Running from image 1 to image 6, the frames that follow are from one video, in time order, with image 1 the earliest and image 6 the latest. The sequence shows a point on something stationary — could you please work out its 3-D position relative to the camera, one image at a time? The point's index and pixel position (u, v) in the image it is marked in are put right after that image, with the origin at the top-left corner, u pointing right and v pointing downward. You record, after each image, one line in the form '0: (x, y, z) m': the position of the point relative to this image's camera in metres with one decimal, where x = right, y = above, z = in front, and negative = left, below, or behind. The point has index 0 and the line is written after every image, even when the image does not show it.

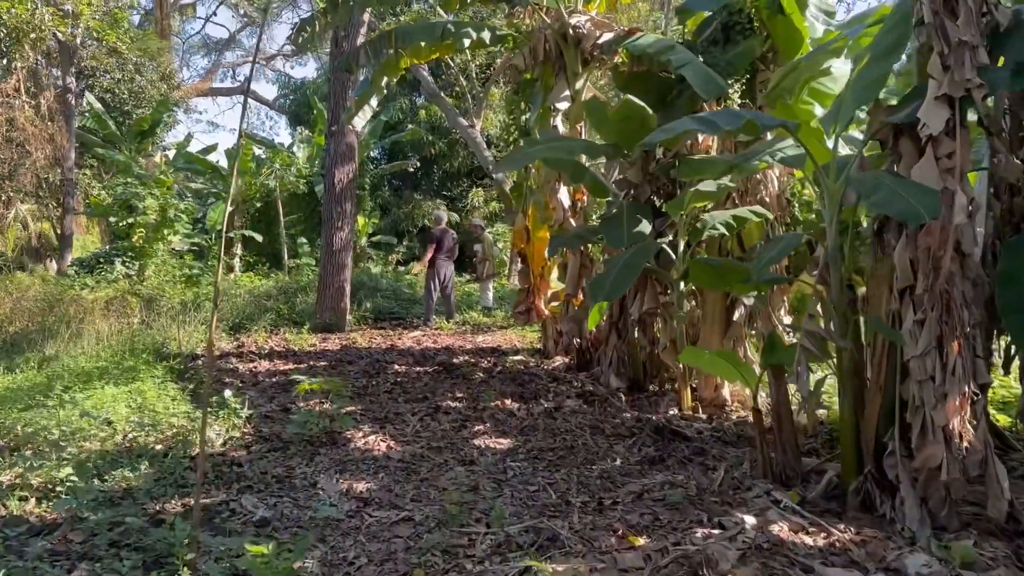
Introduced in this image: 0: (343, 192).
0: (-2.1, +1.2, +10.0) m
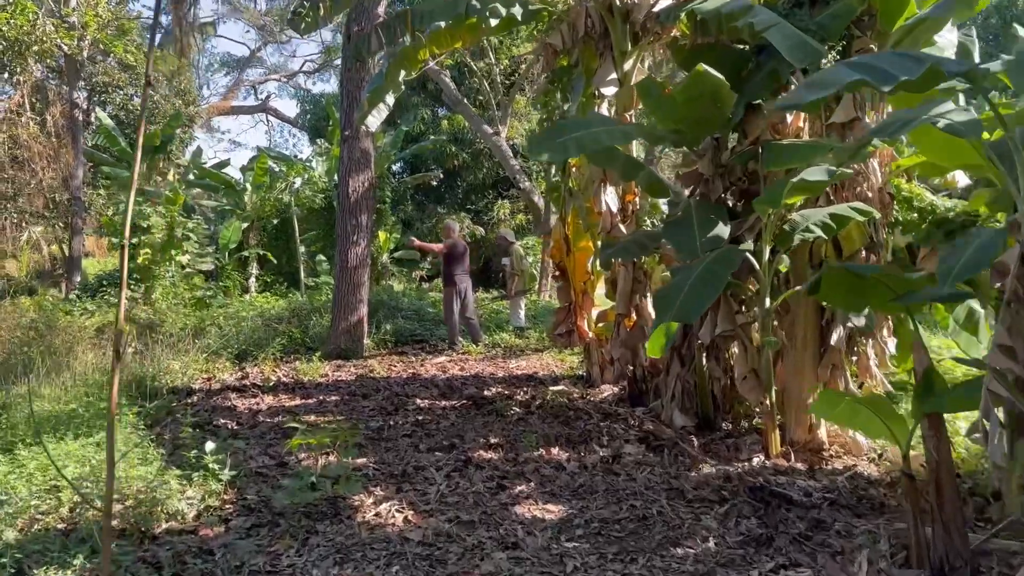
0: (-1.7, +0.9, +9.0) m
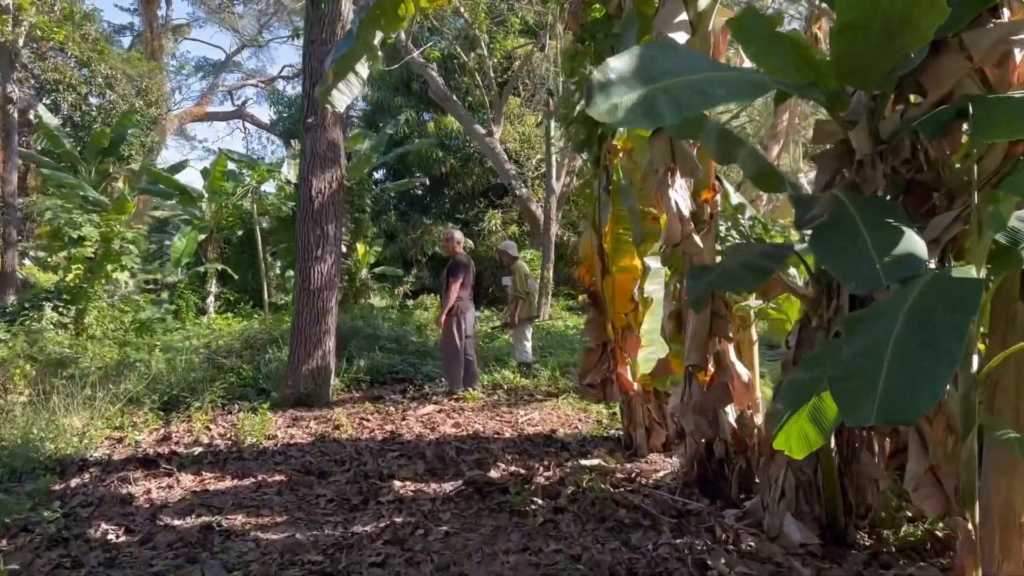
0: (-1.6, +0.7, +7.1) m
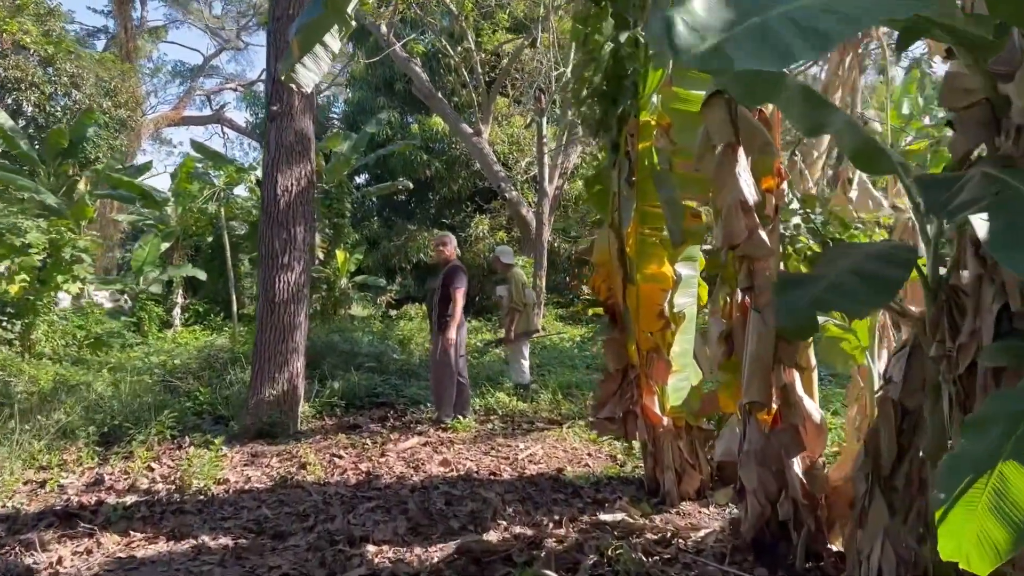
0: (-1.7, +0.6, +6.2) m
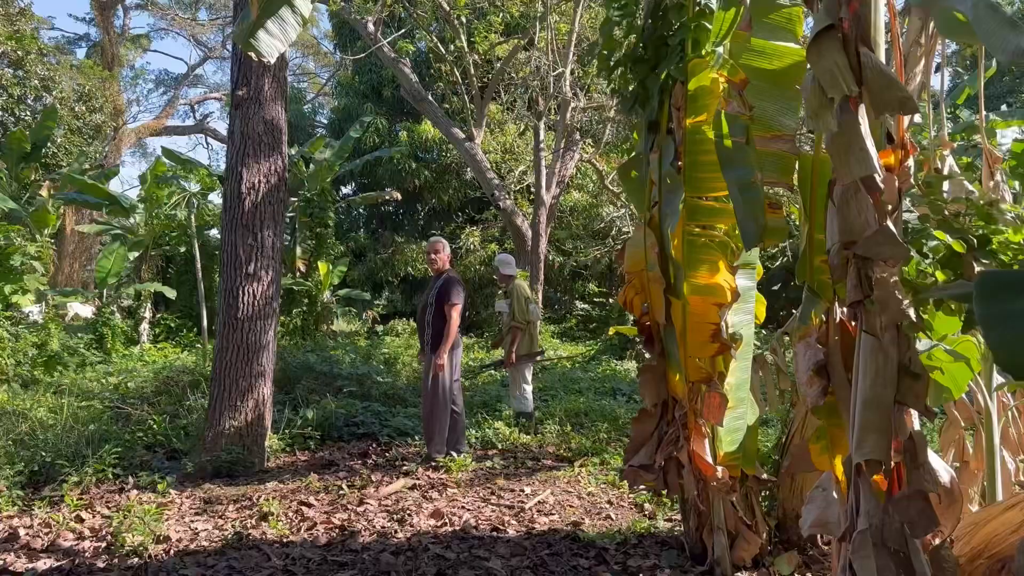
0: (-1.7, +0.5, +5.4) m
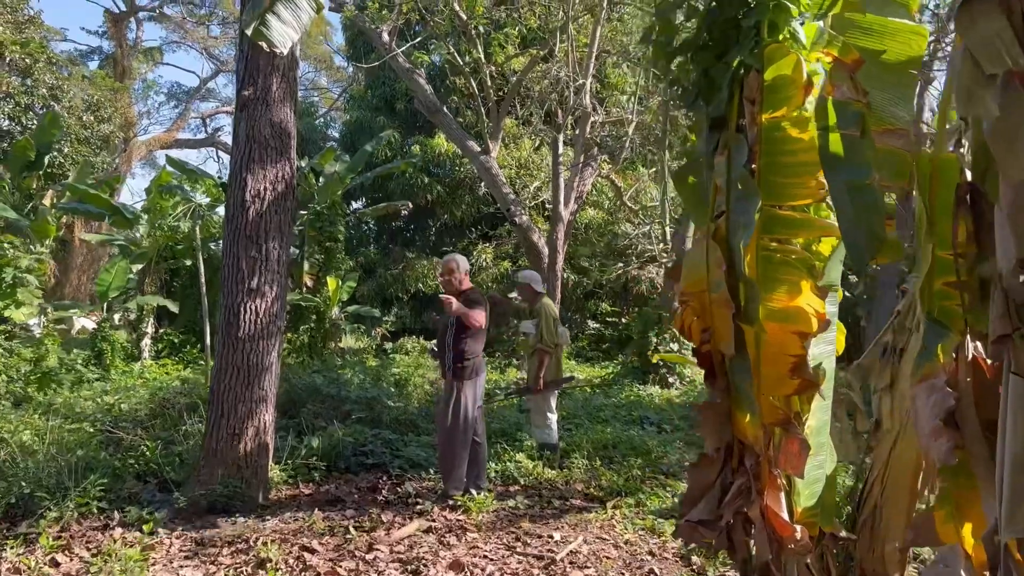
0: (-1.5, +0.4, +4.9) m
